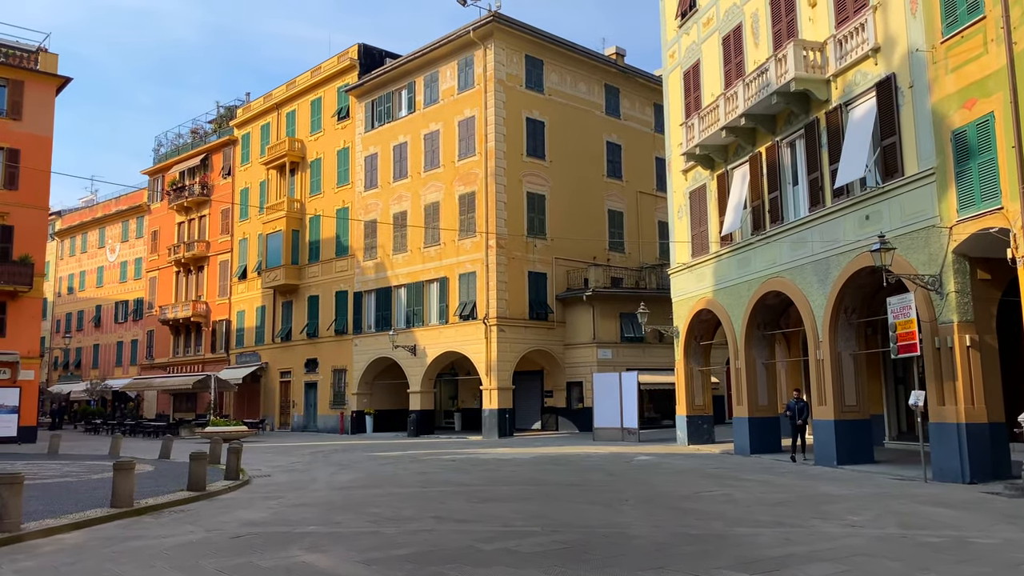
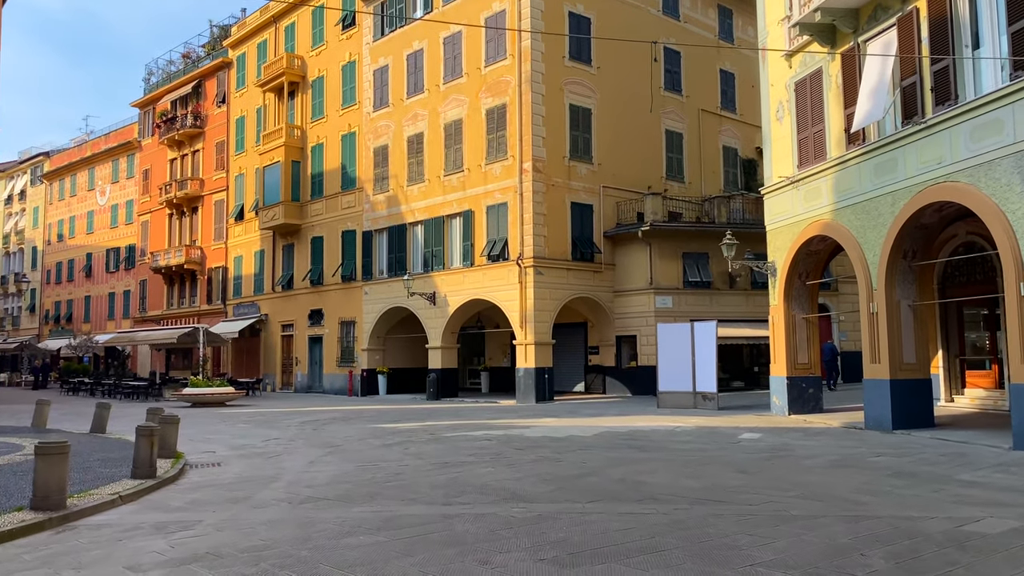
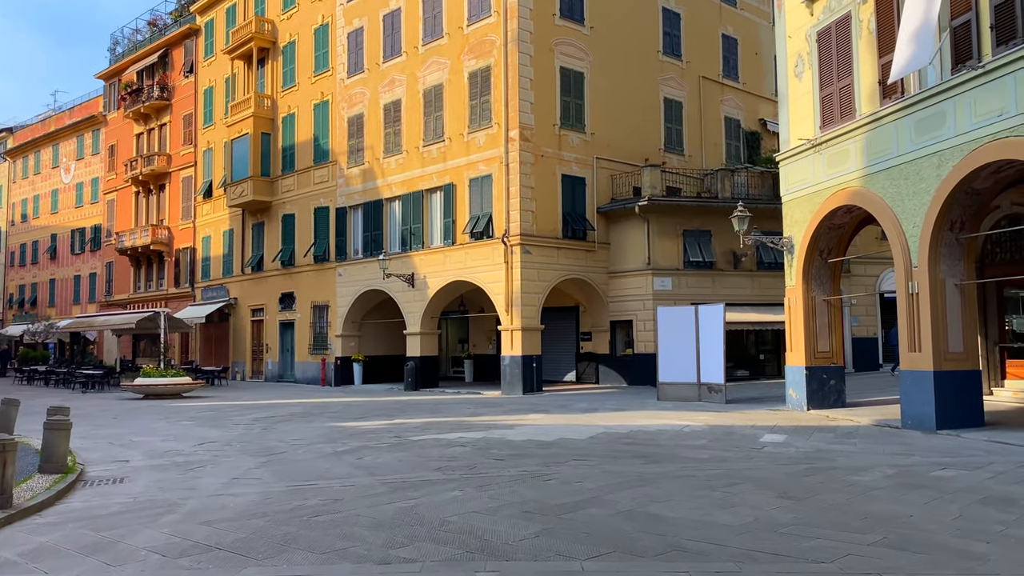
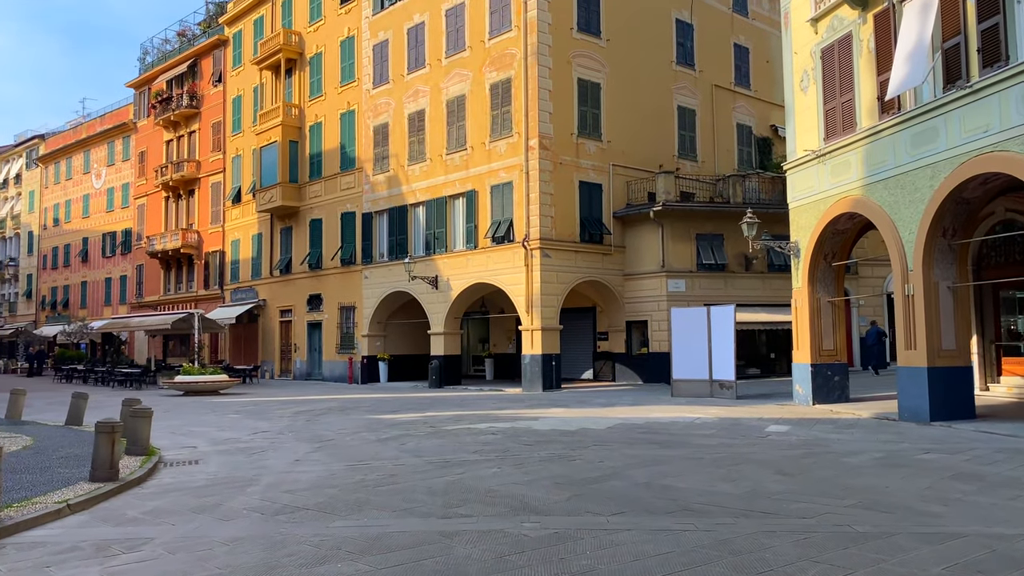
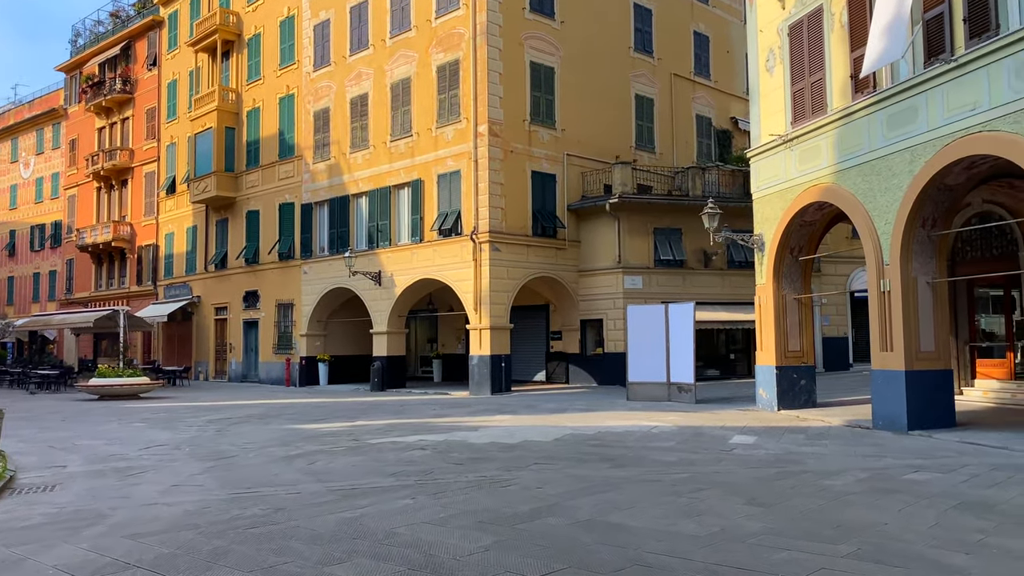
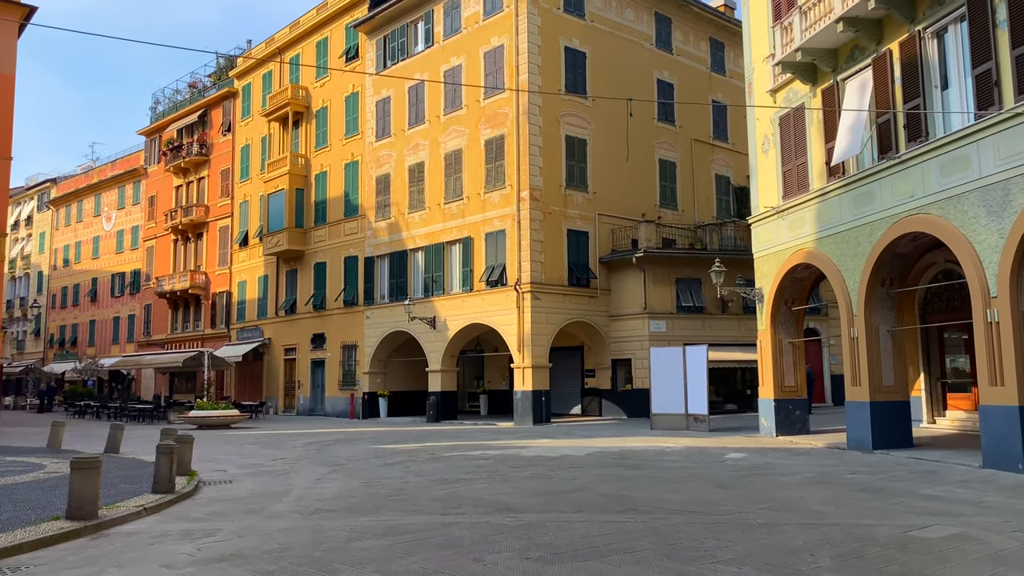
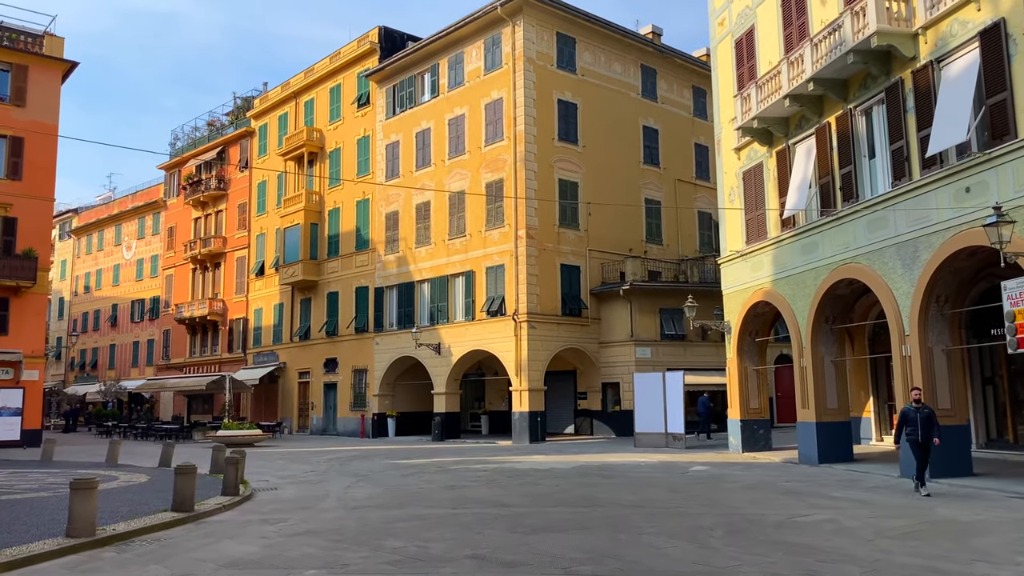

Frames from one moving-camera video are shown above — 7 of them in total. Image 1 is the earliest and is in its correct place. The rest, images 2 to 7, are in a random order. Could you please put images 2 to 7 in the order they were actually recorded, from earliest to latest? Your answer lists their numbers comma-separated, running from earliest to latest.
7, 6, 2, 4, 3, 5
